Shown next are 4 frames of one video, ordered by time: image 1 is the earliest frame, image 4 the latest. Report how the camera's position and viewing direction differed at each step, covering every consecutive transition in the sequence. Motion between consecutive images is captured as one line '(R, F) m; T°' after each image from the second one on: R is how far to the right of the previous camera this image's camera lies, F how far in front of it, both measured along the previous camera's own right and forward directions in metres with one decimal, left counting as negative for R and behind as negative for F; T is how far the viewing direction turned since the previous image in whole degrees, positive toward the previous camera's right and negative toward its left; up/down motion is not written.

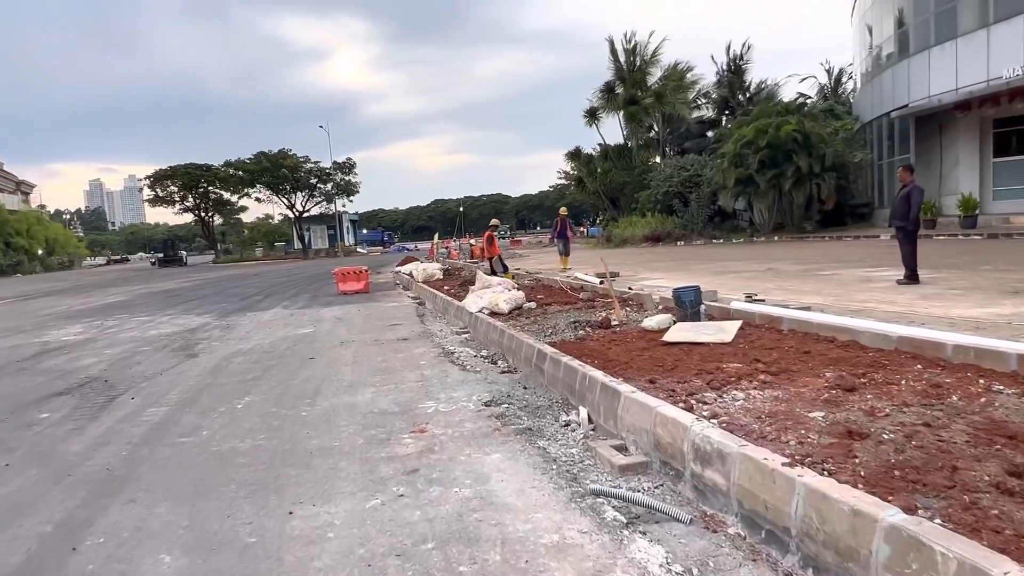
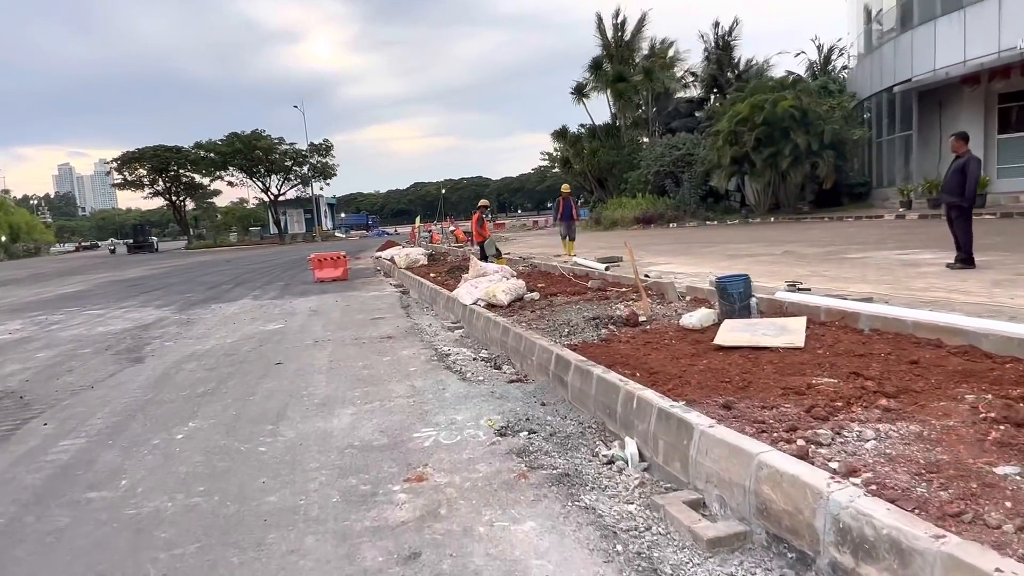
(-0.3, +1.4) m; +2°
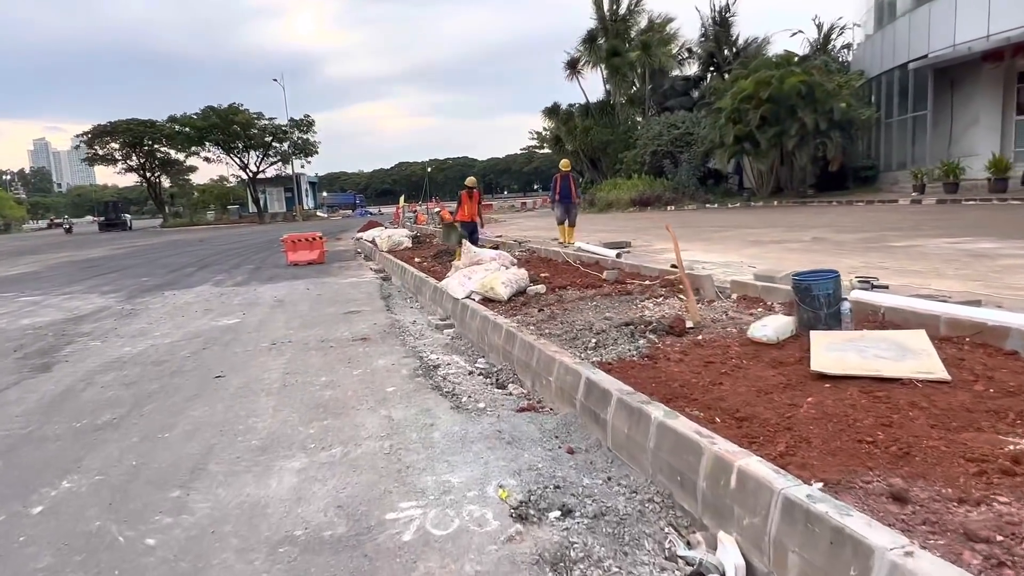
(-0.2, +1.6) m; +1°
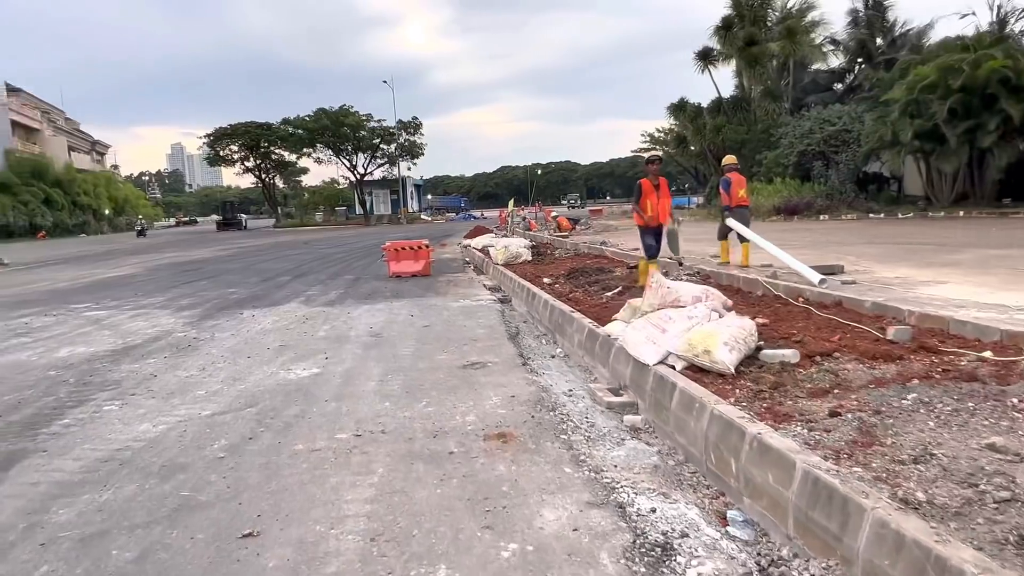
(-1.0, +3.0) m; -8°
